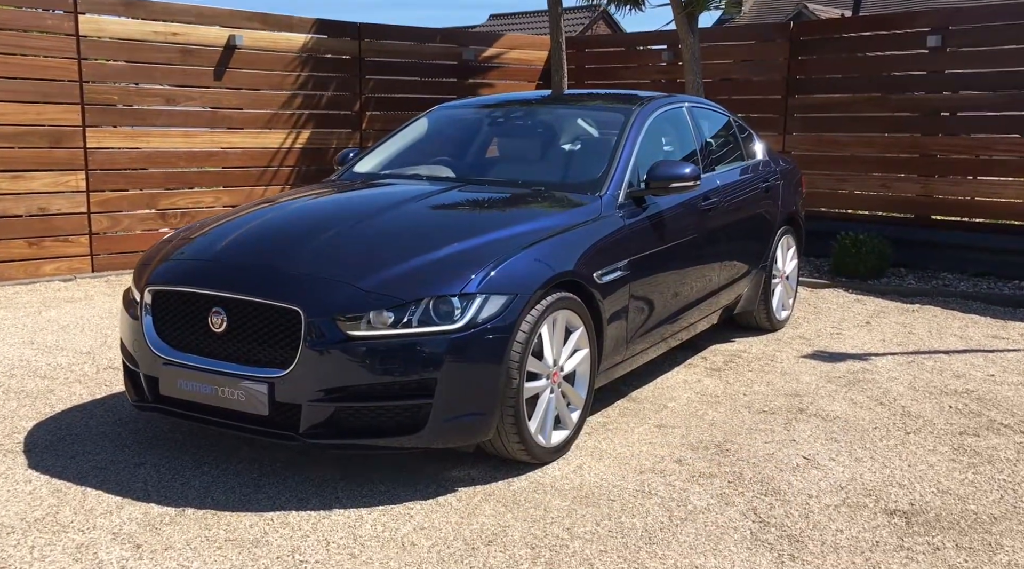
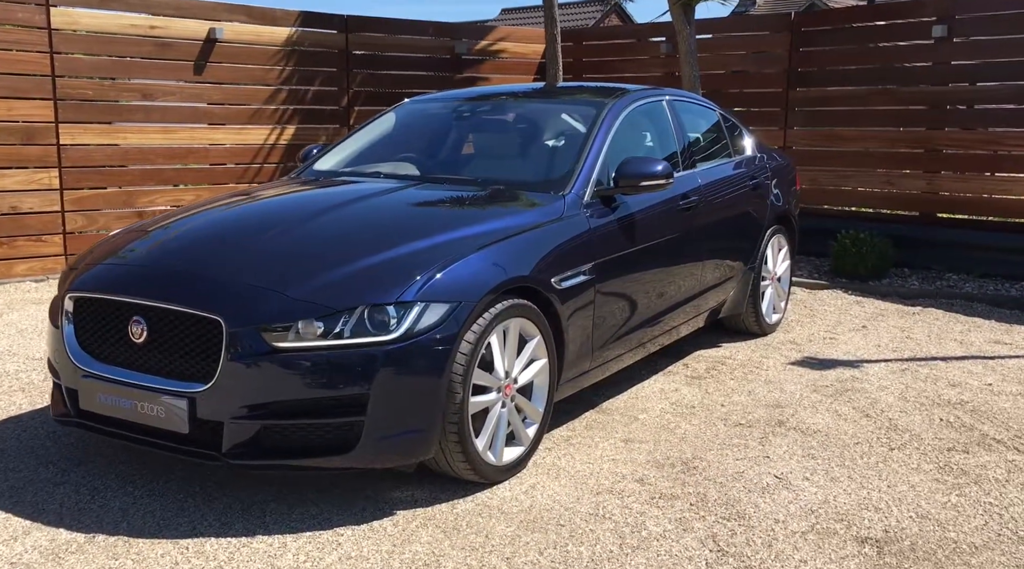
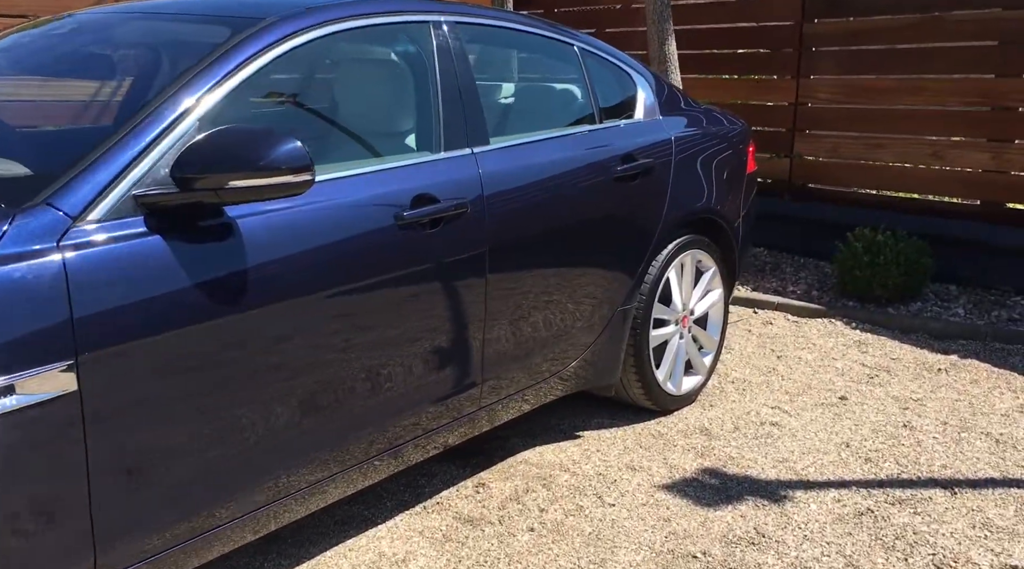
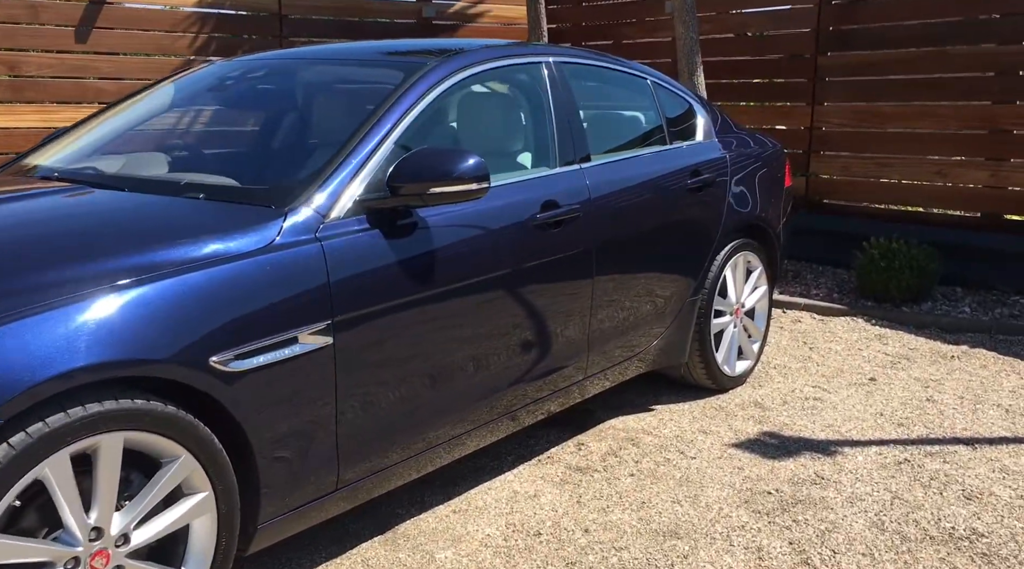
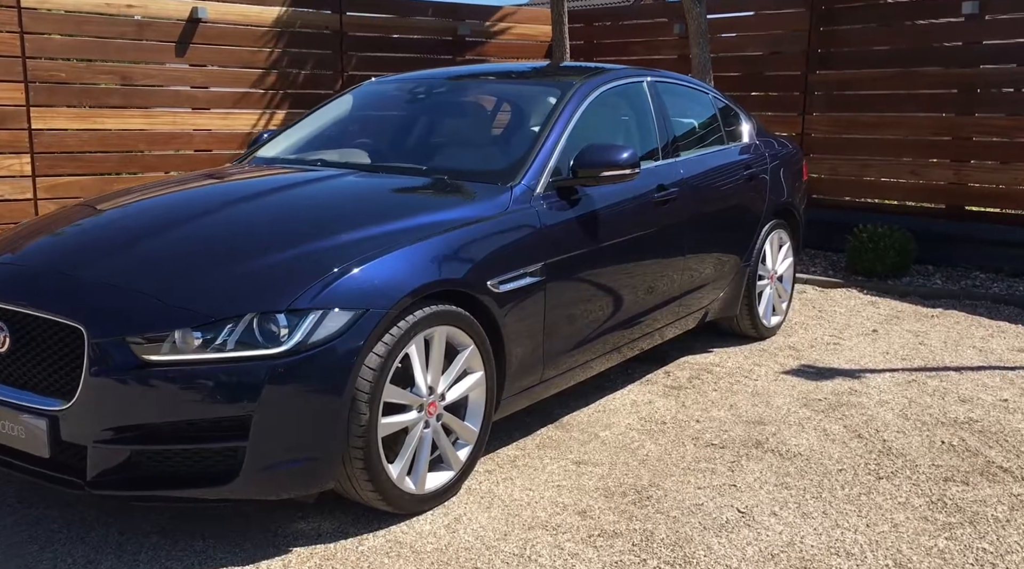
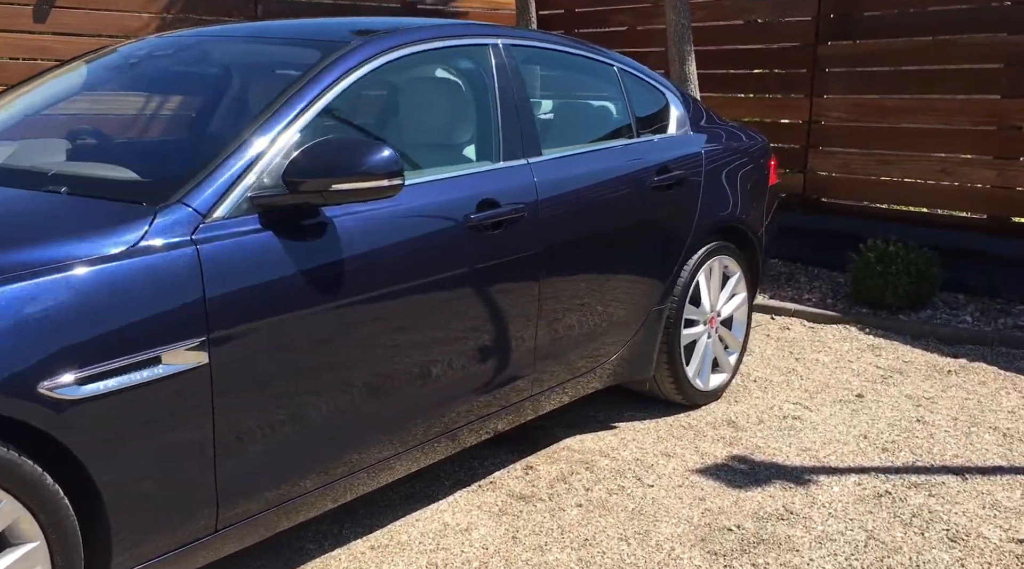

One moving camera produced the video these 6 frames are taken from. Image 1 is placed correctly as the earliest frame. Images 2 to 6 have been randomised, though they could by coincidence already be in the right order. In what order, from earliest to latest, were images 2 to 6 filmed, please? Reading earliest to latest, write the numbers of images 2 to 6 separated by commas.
2, 5, 4, 6, 3
